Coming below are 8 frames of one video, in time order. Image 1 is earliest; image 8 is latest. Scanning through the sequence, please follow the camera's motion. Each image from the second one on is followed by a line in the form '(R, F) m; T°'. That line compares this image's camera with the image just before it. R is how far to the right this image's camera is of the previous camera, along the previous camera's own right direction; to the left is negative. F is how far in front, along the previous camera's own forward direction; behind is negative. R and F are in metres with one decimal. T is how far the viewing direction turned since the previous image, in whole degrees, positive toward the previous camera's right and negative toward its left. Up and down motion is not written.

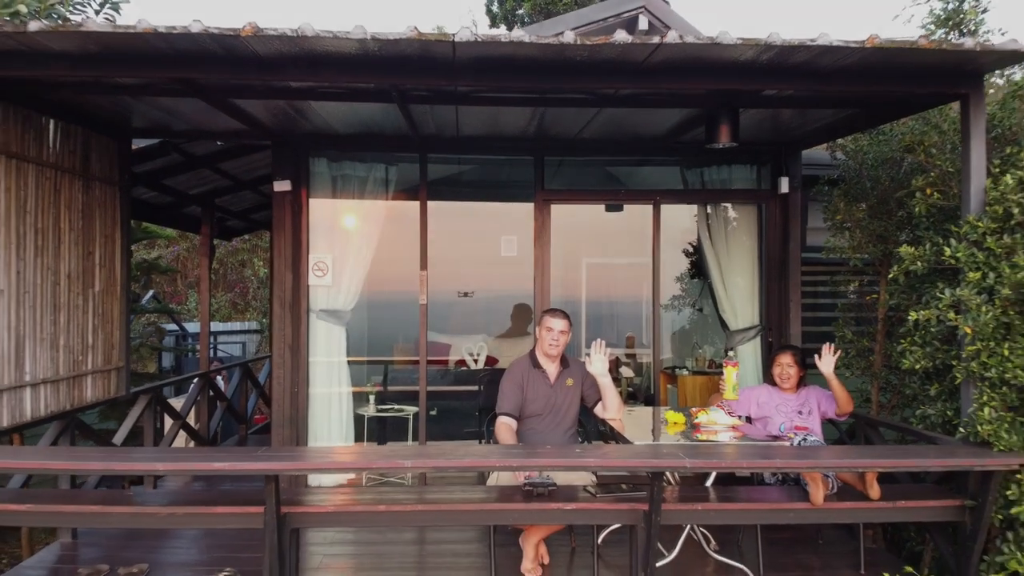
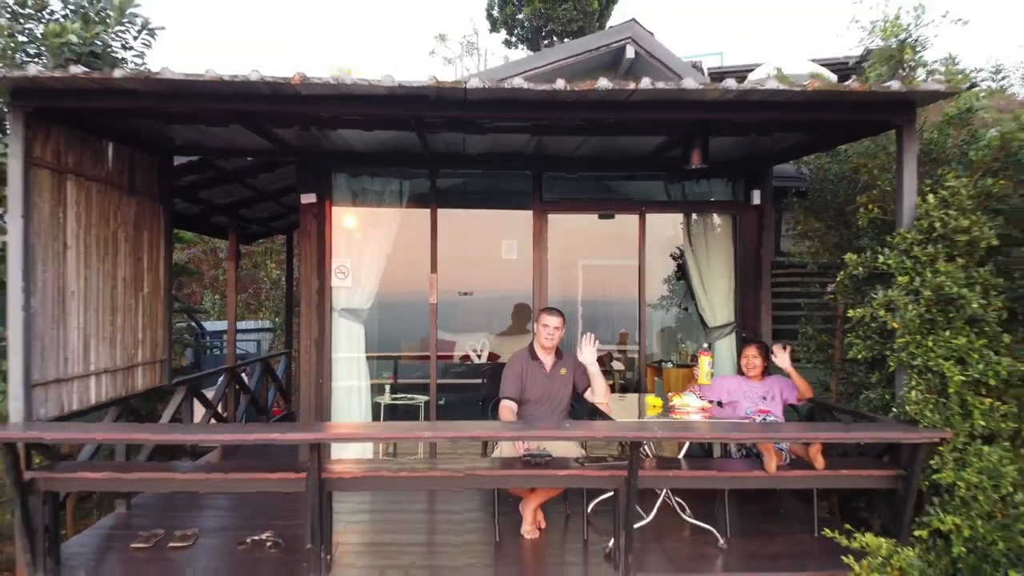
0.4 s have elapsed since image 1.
(0.0, -0.4) m; 0°
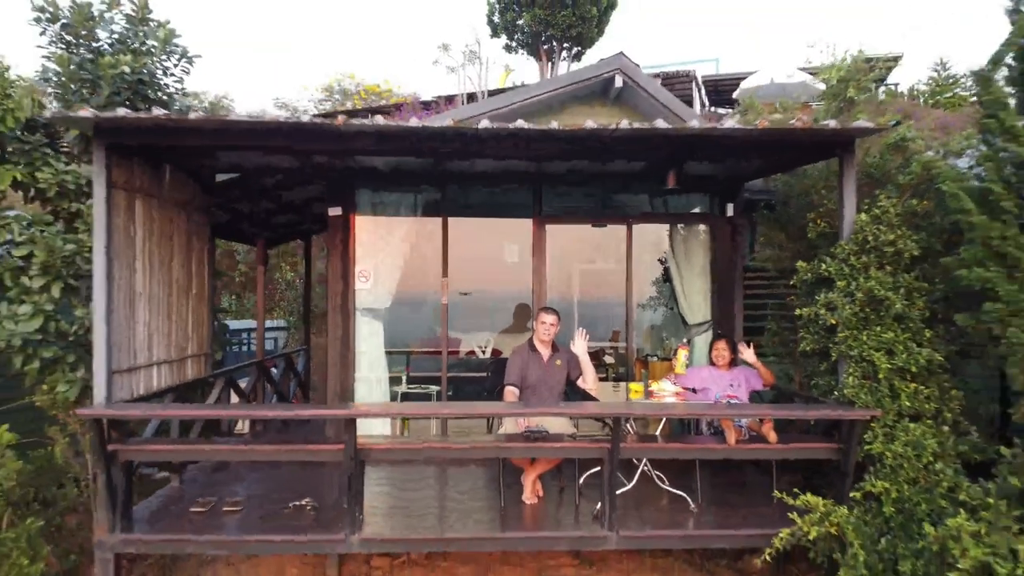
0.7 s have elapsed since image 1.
(0.0, -0.5) m; 0°
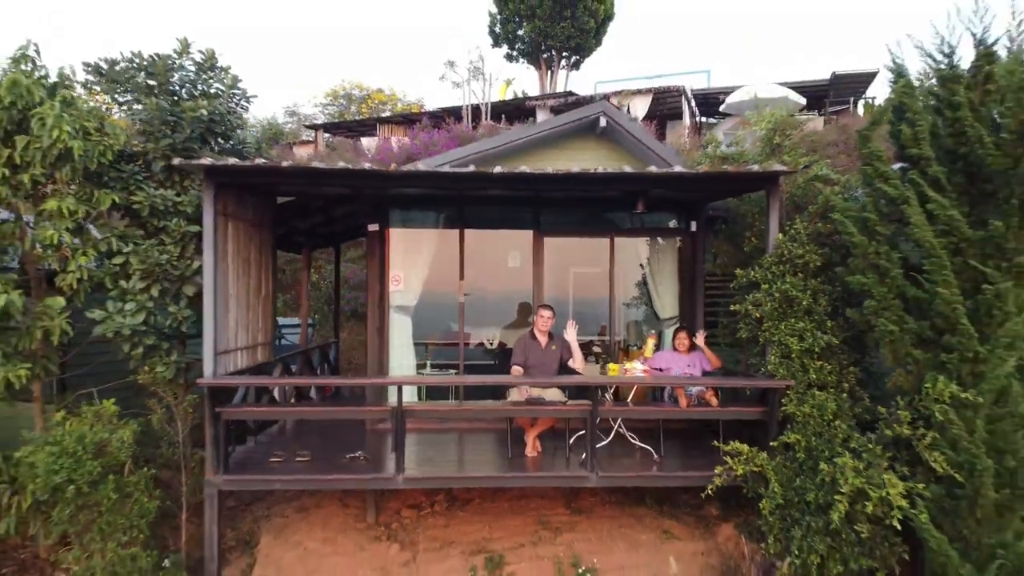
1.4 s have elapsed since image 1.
(-0.1, -1.1) m; 0°
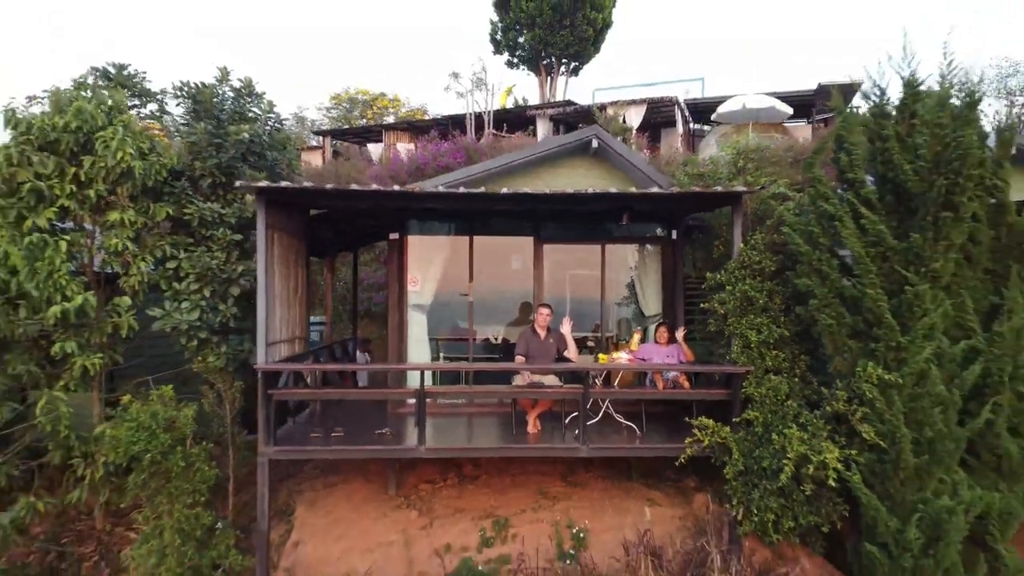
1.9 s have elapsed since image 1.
(-0.1, -0.8) m; 0°
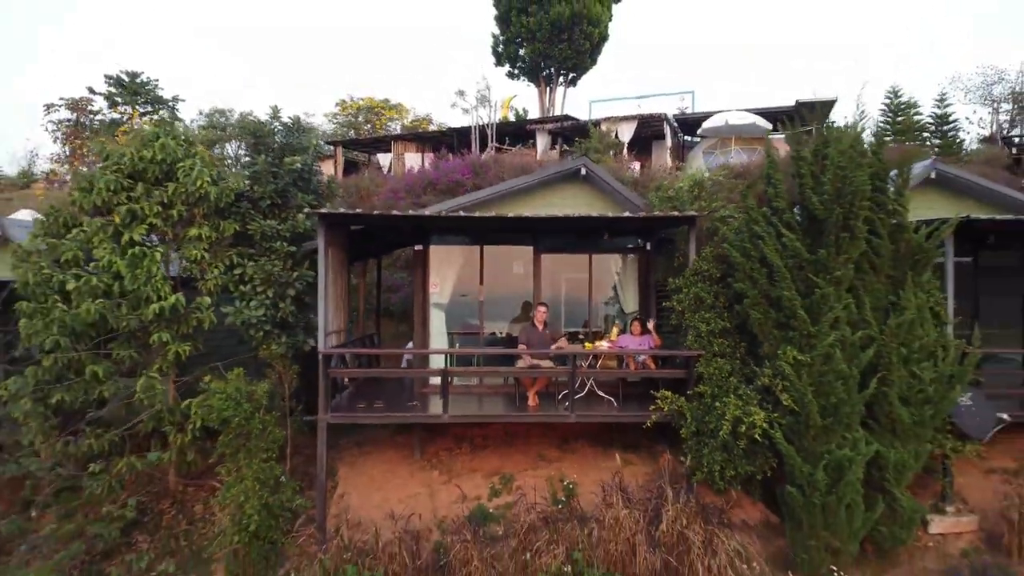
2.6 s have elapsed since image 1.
(-0.1, -1.5) m; 0°
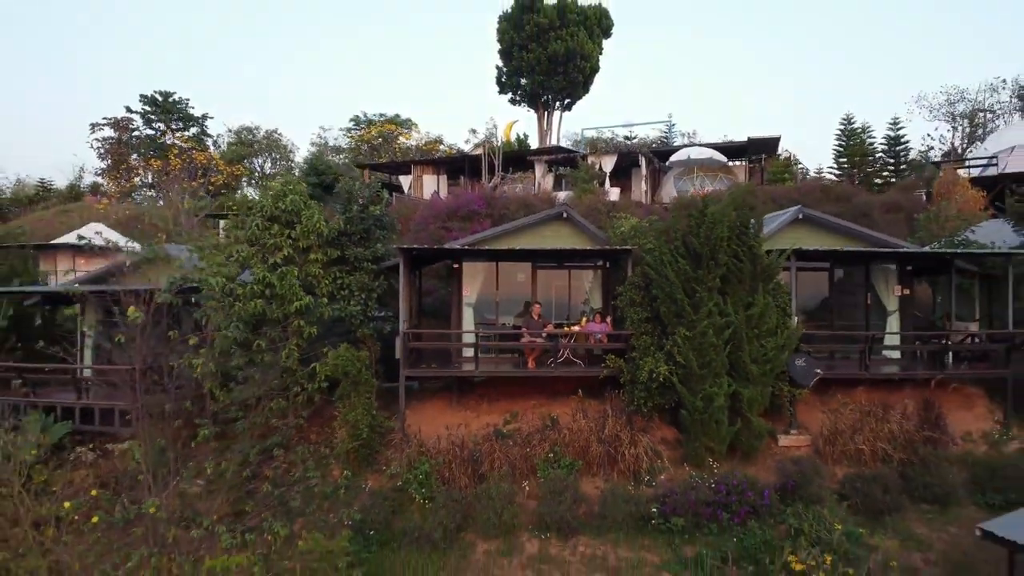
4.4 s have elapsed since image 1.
(-0.3, -4.4) m; 0°
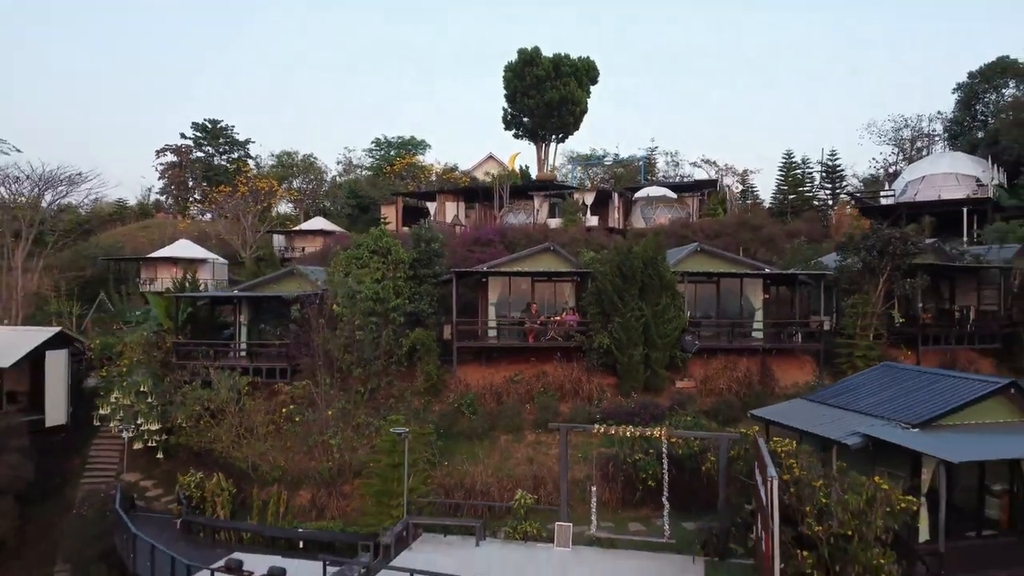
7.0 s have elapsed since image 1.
(-0.6, -8.2) m; 0°
